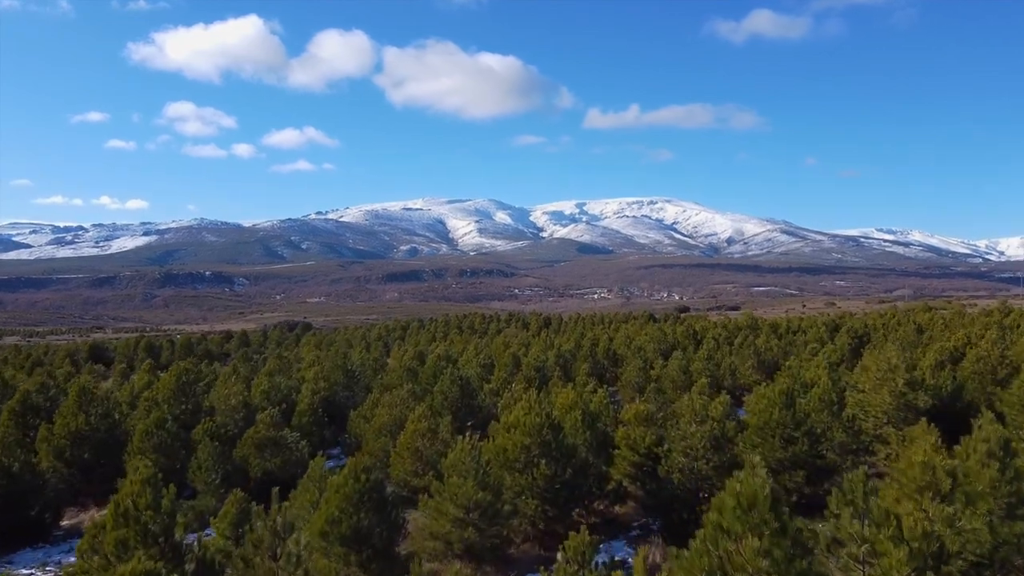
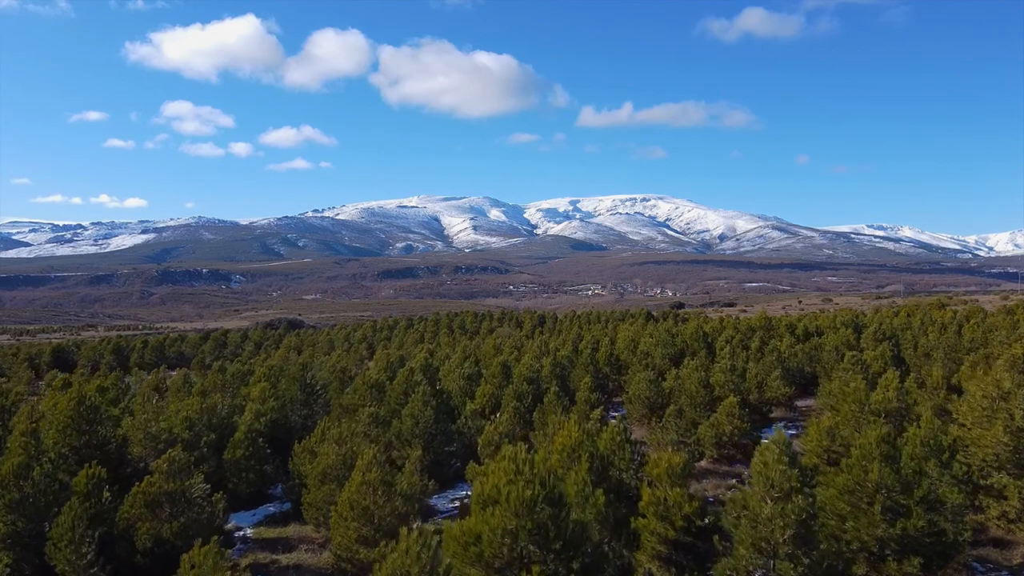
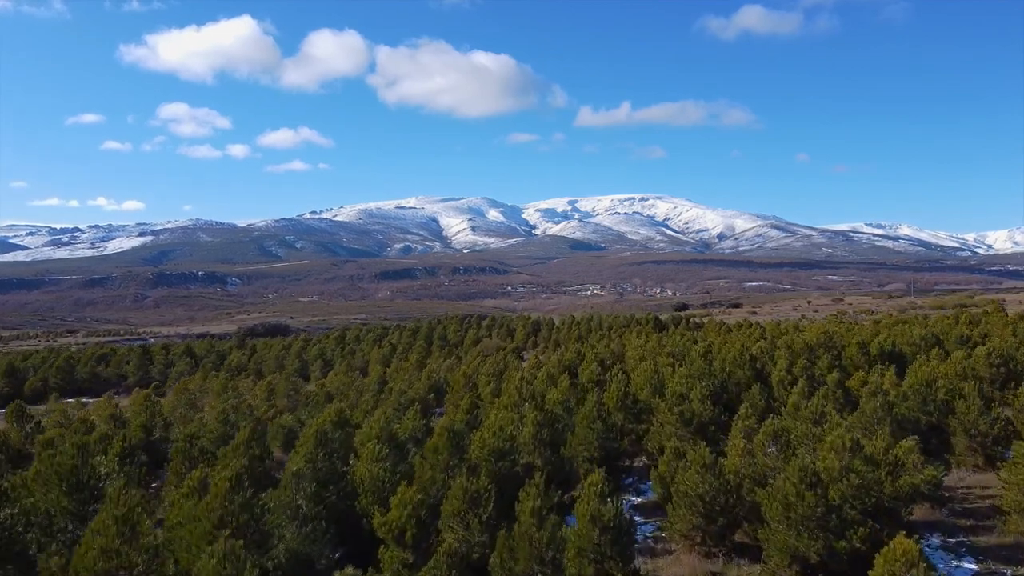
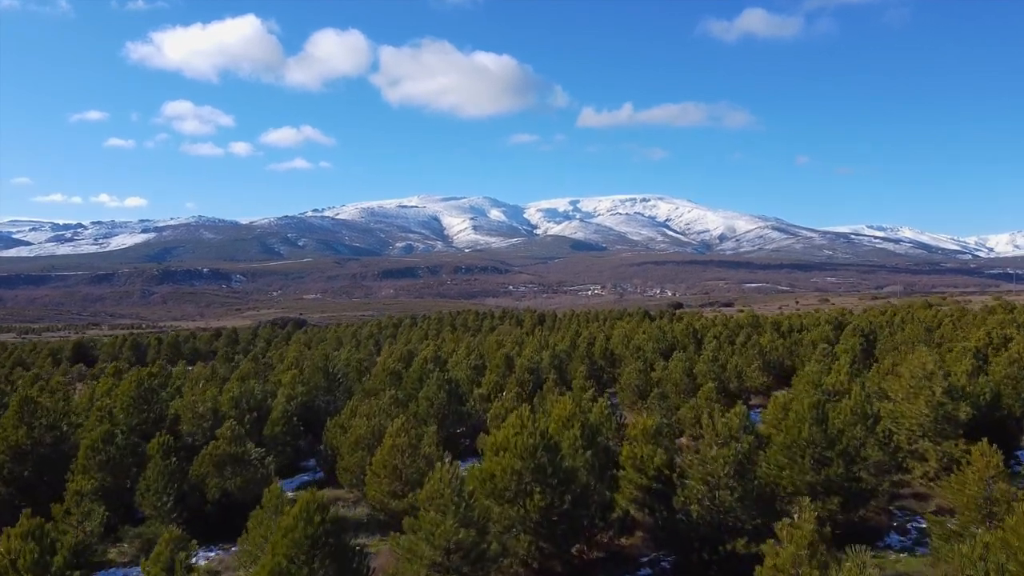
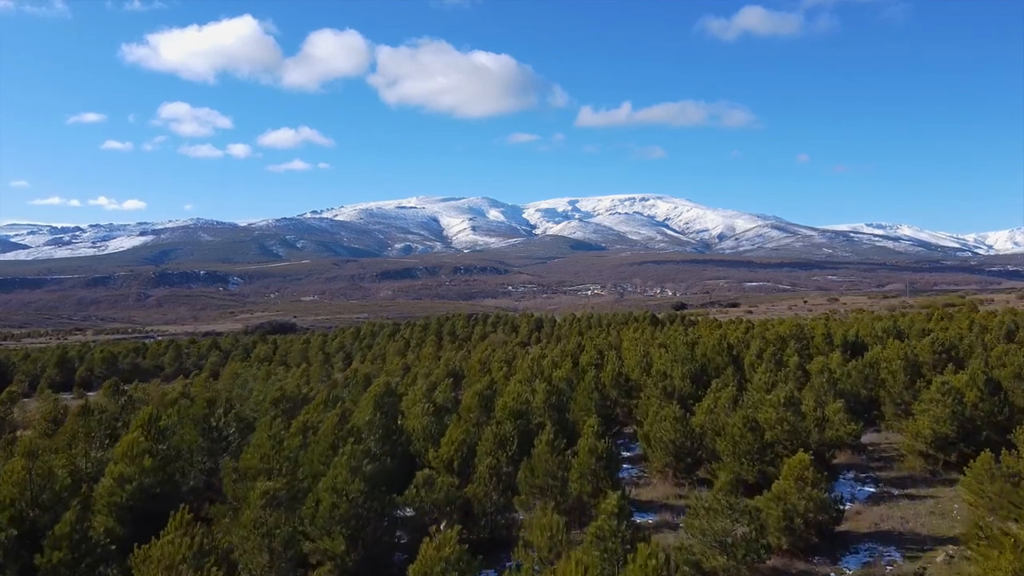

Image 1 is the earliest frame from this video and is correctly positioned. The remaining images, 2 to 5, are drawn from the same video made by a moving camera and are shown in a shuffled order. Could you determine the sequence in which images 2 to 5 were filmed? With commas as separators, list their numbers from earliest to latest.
4, 2, 5, 3
